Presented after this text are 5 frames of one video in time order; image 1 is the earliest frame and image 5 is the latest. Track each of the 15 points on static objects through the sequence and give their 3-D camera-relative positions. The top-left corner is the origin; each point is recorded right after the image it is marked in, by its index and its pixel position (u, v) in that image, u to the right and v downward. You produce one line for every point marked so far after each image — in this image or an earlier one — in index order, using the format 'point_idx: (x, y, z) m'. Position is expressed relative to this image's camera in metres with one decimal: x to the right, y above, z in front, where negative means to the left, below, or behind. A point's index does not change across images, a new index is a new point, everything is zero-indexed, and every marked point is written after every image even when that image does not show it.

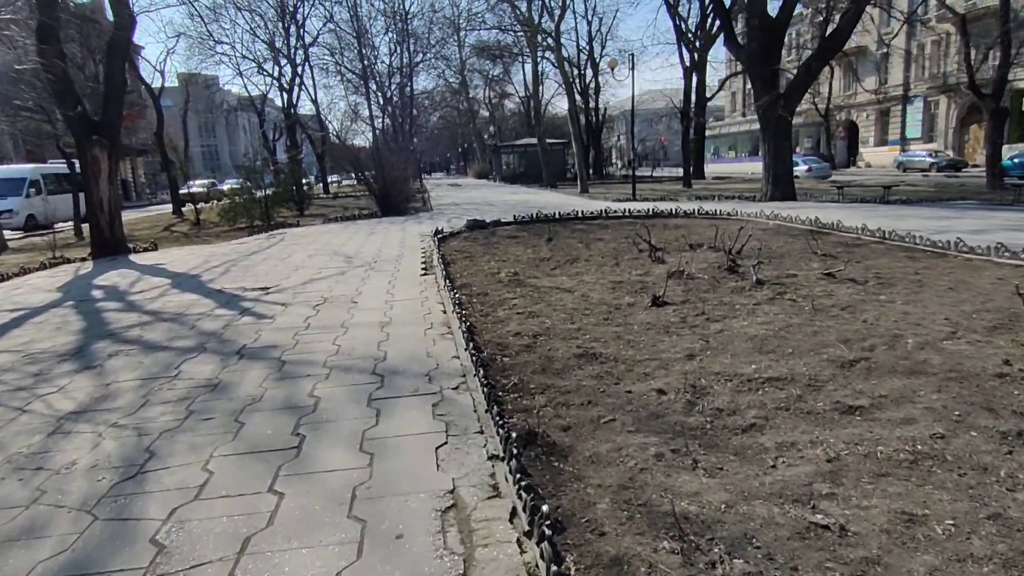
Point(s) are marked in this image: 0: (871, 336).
0: (+2.5, -0.3, +4.4) m
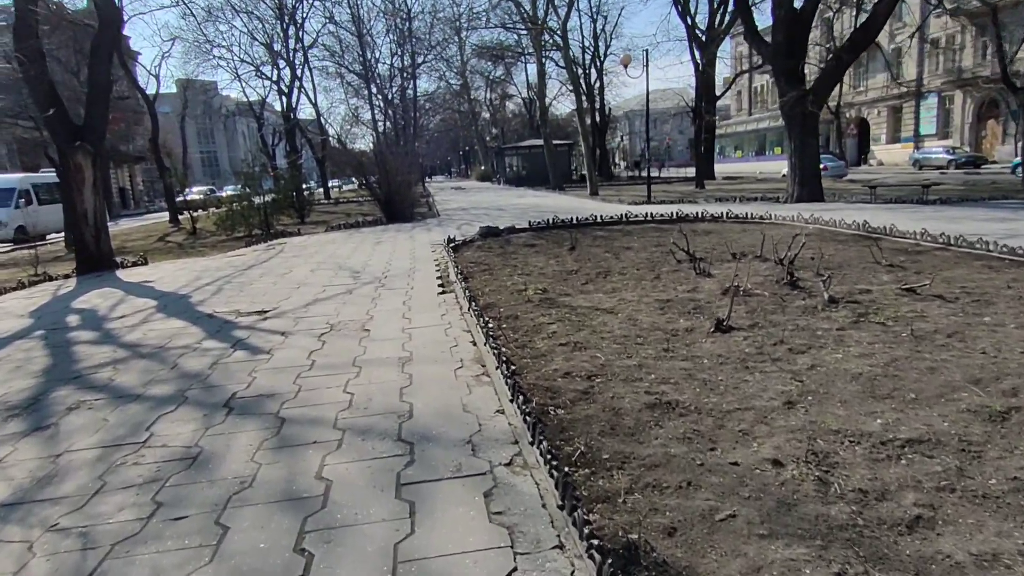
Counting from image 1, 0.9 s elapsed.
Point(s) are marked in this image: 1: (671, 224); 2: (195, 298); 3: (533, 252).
0: (+2.8, -0.5, +3.6) m
1: (+2.9, +1.2, +11.8) m
2: (-3.4, -0.1, +6.8) m
3: (+0.3, +0.6, +9.7) m
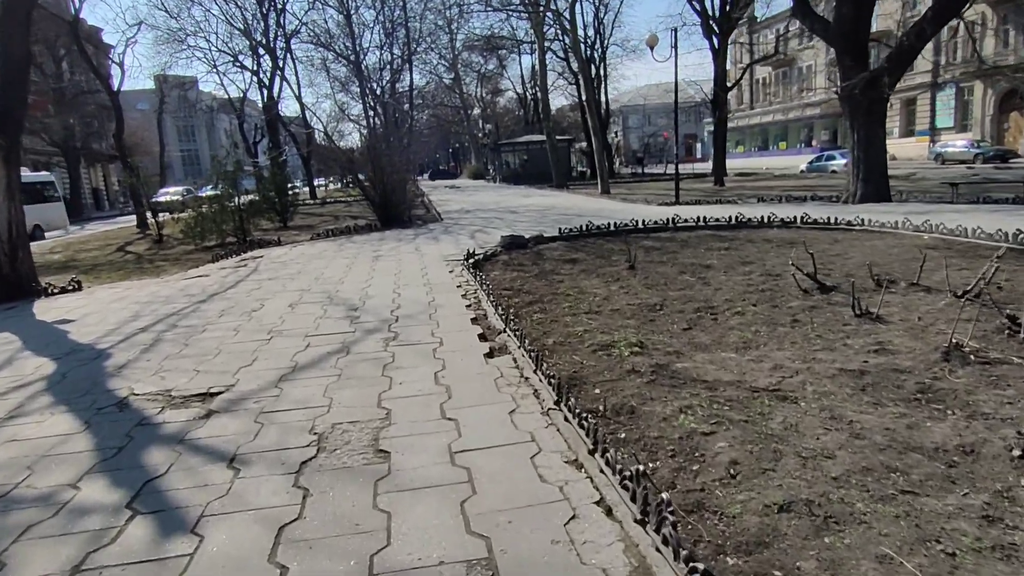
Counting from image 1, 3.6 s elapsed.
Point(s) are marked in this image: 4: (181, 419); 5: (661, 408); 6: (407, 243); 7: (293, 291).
0: (+3.4, -0.9, +1.5) m
1: (+3.4, +0.8, +9.7) m
2: (-2.9, -0.5, +4.6) m
3: (+0.8, +0.2, +7.6) m
4: (-1.7, -0.7, +3.3) m
5: (+0.8, -0.6, +3.2) m
6: (-1.7, +0.7, +10.4) m
7: (-2.3, 0.0, +6.7) m
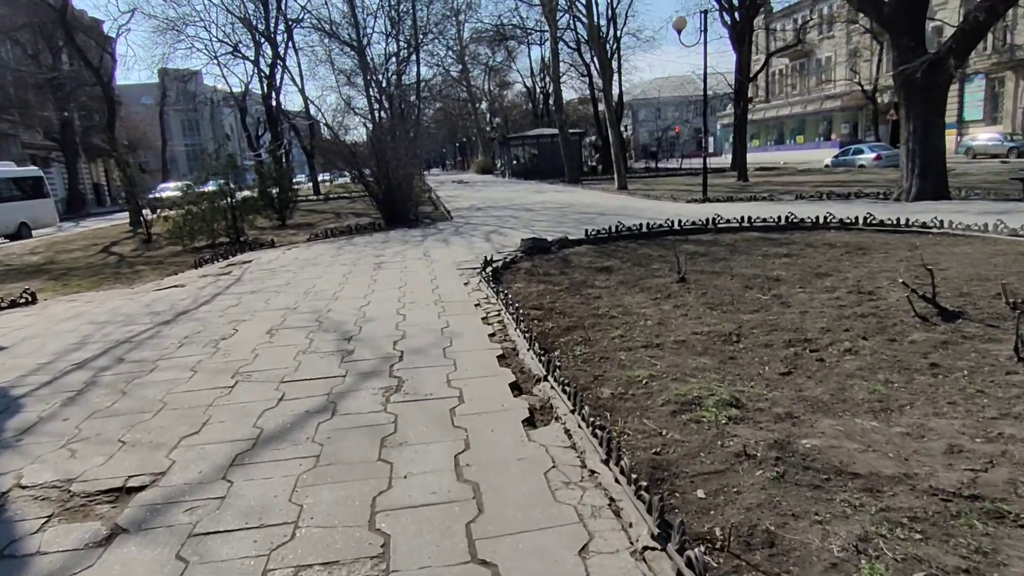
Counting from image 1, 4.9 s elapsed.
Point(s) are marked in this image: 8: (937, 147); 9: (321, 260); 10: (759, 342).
0: (+3.6, -1.1, +0.2) m
1: (+3.7, +0.7, +8.4) m
2: (-2.6, -0.7, +3.4) m
3: (+1.1, 0.0, +6.4) m
4: (-1.5, -0.9, +2.1) m
5: (+1.0, -0.8, +2.0) m
6: (-1.4, +0.6, +9.2) m
7: (-2.1, -0.2, +5.5) m
8: (+7.7, +2.6, +11.5) m
9: (-2.6, +0.4, +8.6) m
10: (+1.7, -0.4, +4.2) m
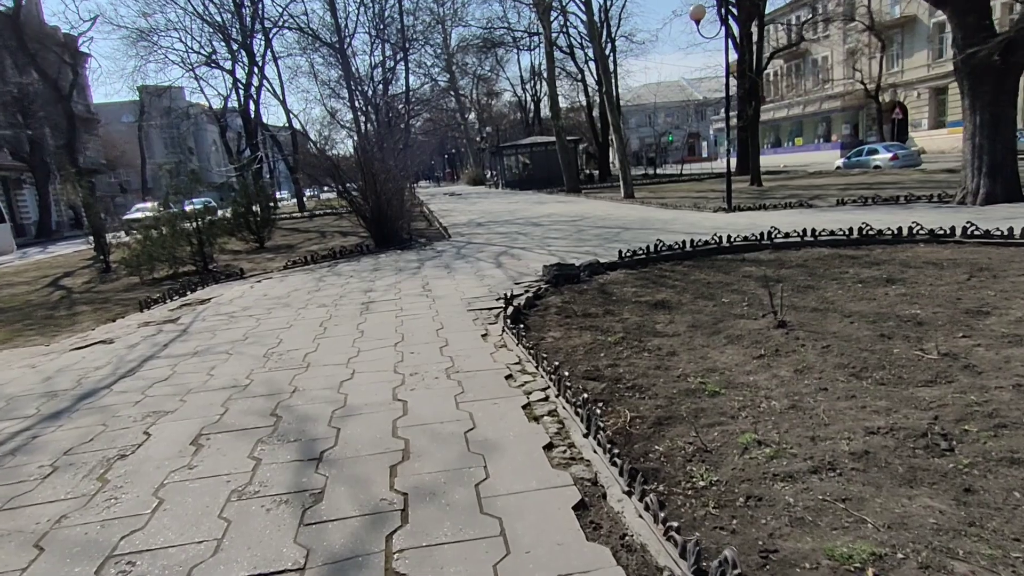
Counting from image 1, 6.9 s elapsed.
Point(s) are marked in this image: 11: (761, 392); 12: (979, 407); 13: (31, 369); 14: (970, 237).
0: (+4.0, -1.3, -1.4) m
1: (+3.9, +0.4, +6.8) m
2: (-2.3, -1.1, +1.7) m
3: (+1.4, -0.3, +4.7) m
4: (-1.2, -1.2, +0.4) m
5: (+1.3, -1.1, +0.3) m
6: (-1.2, +0.1, +7.5) m
7: (-1.8, -0.6, +3.8) m
8: (+7.9, +2.3, +9.9) m
9: (-2.4, -0.1, +6.9) m
10: (+2.0, -0.7, +2.5) m
11: (+1.4, -0.6, +3.4) m
12: (+2.2, -0.5, +3.0) m
13: (-3.8, -0.6, +5.0) m
14: (+5.0, +0.6, +6.9) m
